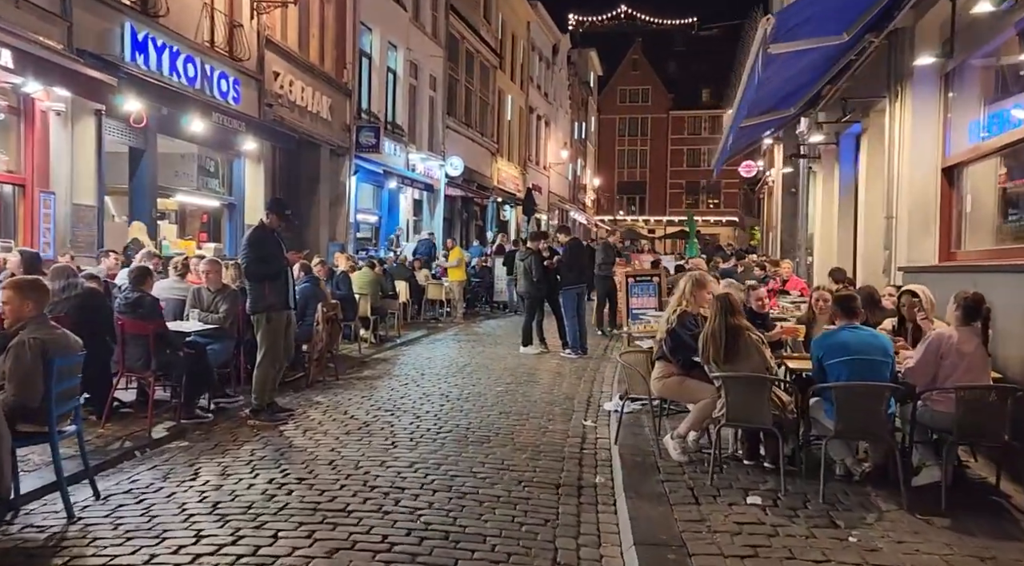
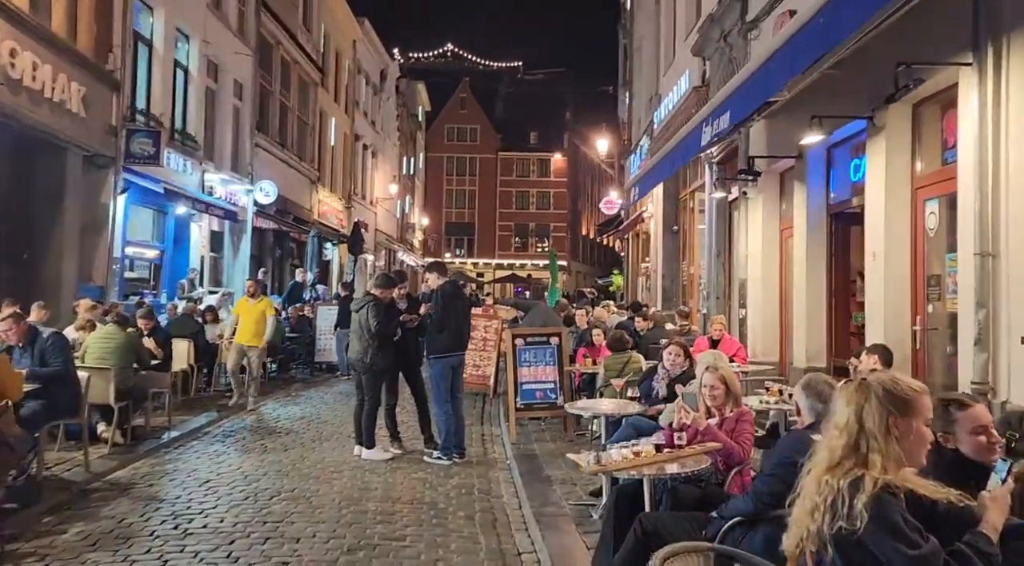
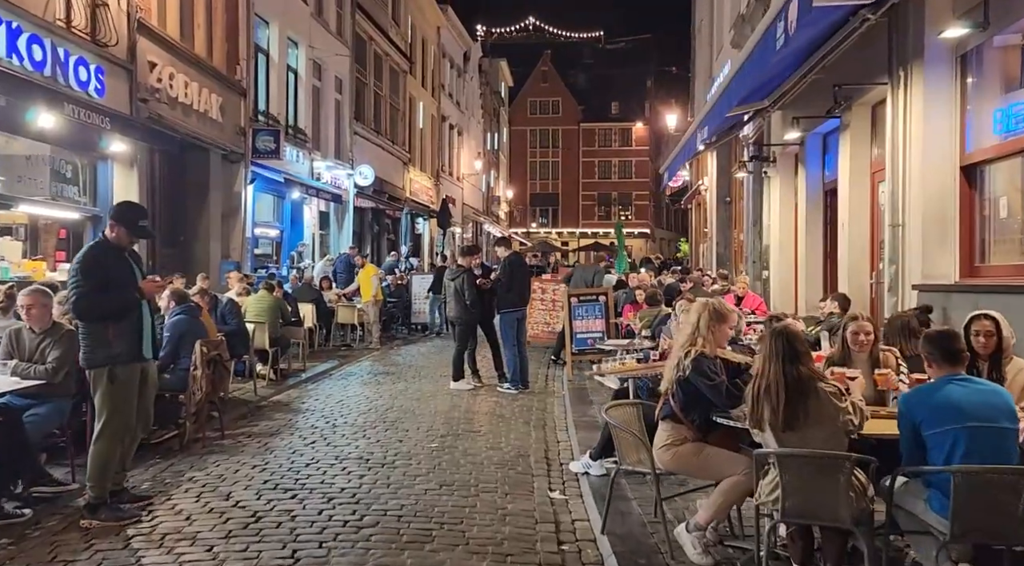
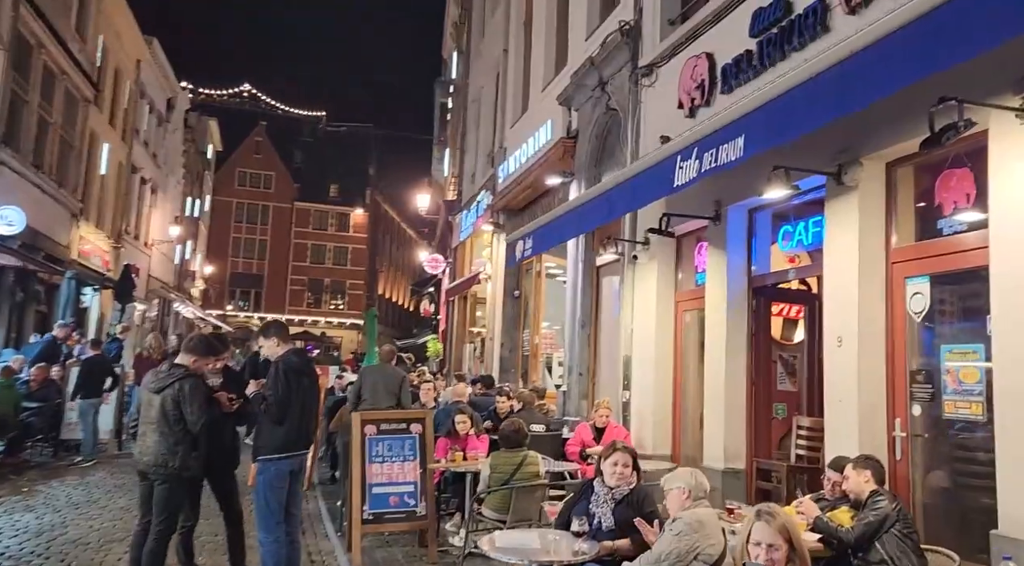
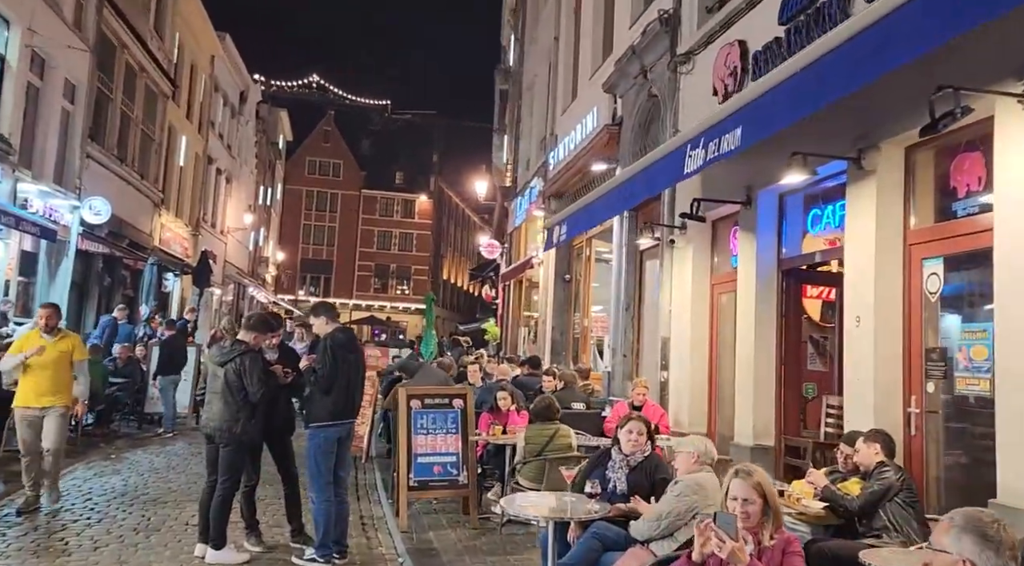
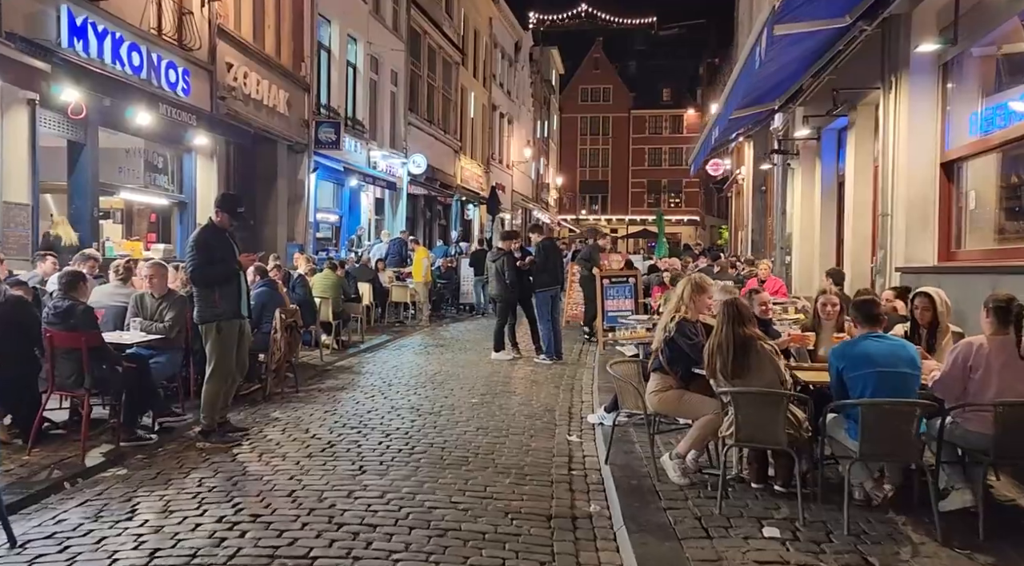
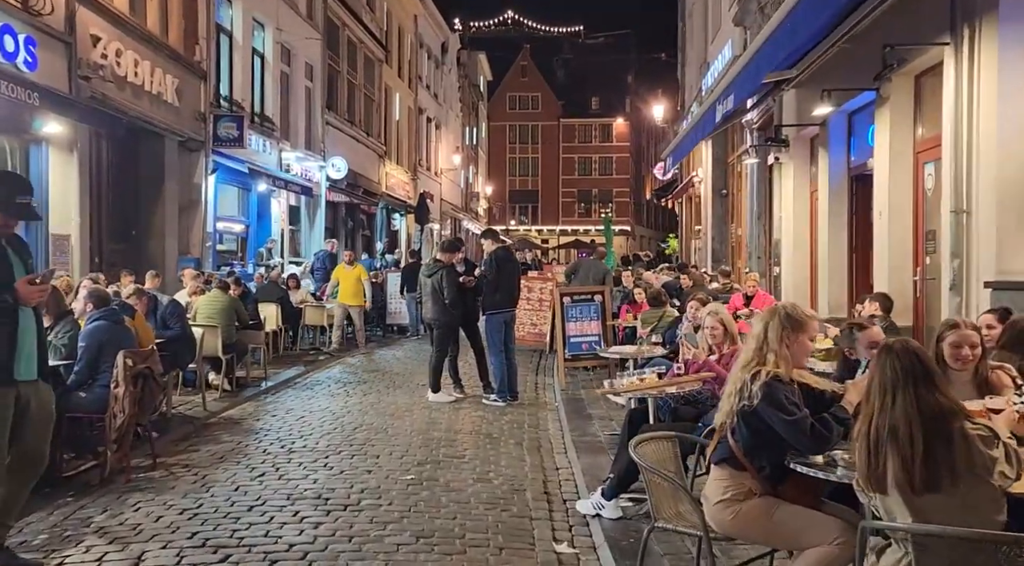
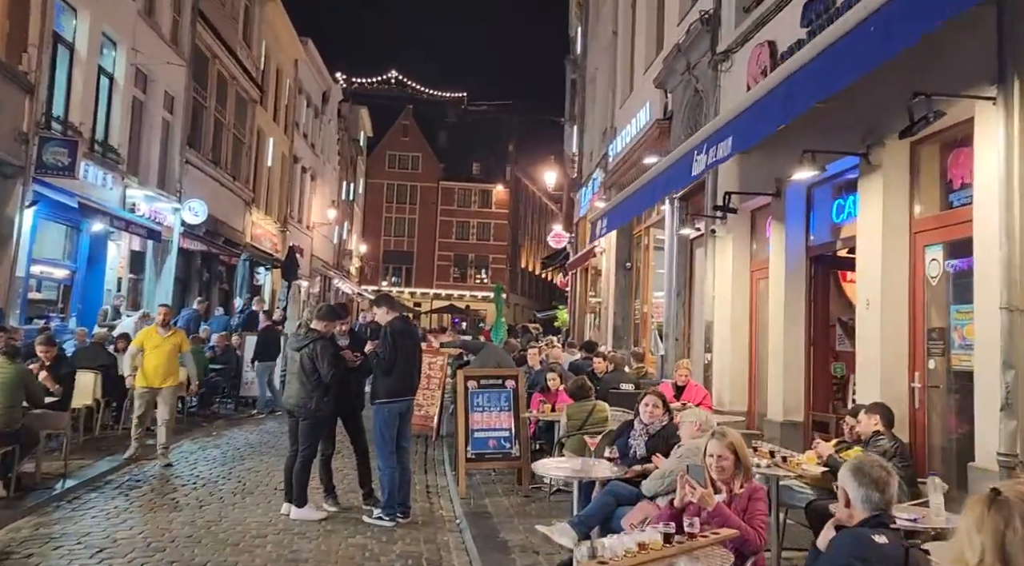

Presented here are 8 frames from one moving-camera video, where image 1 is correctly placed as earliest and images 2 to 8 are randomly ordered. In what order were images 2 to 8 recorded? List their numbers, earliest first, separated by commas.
6, 3, 7, 2, 8, 5, 4
